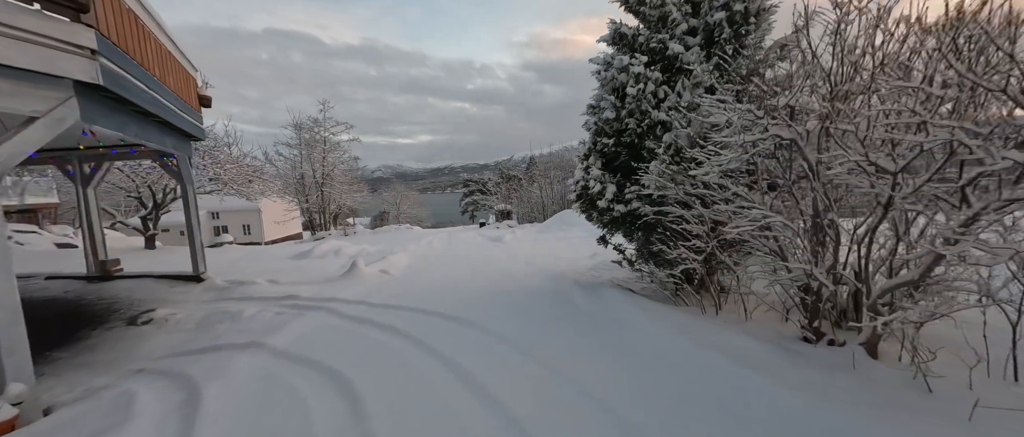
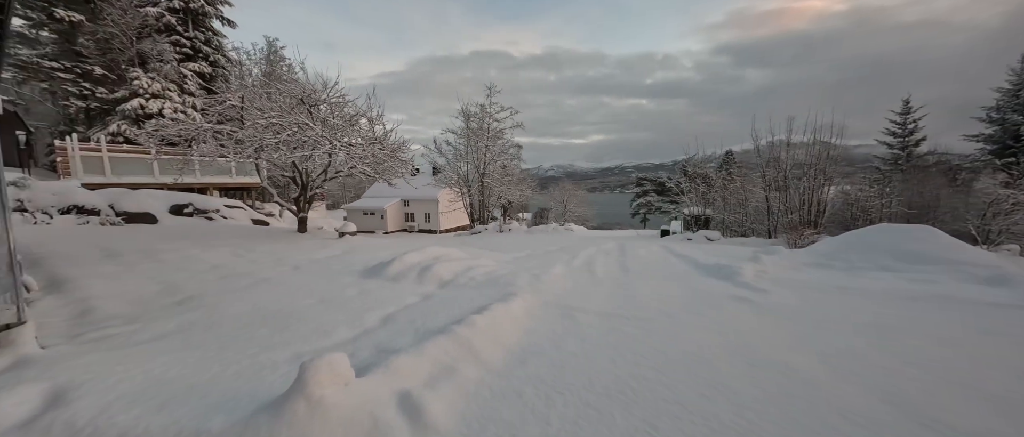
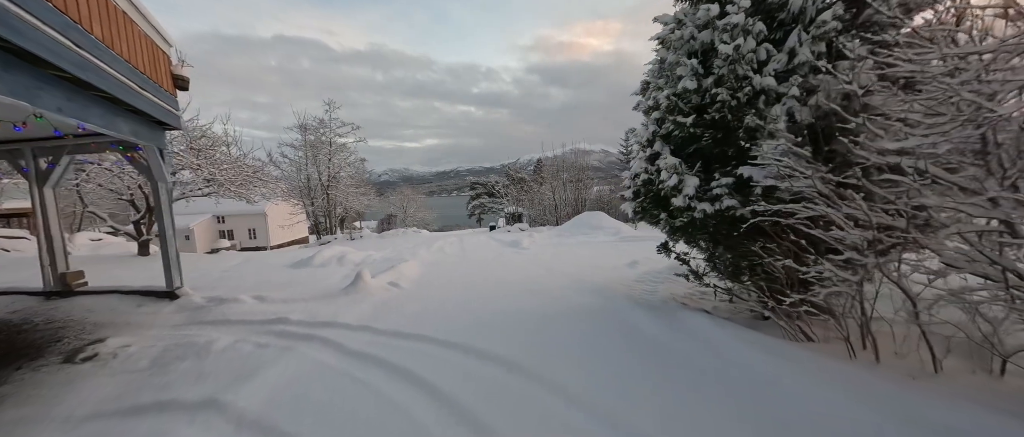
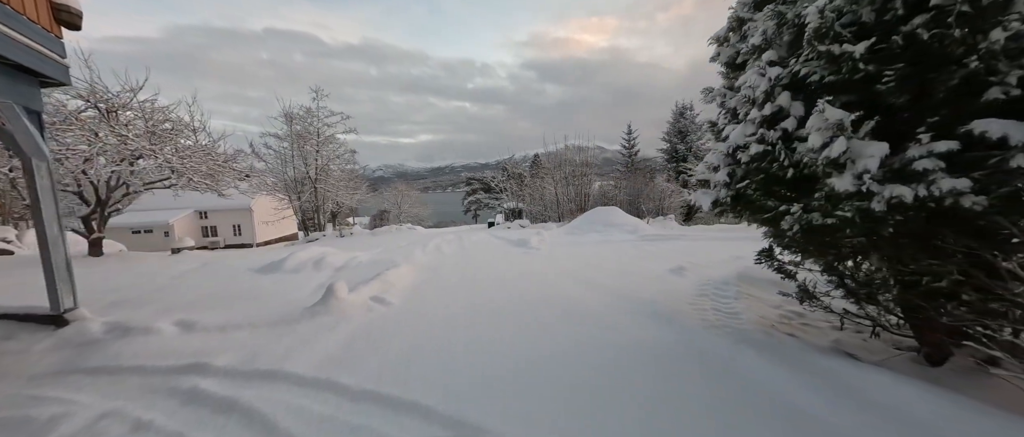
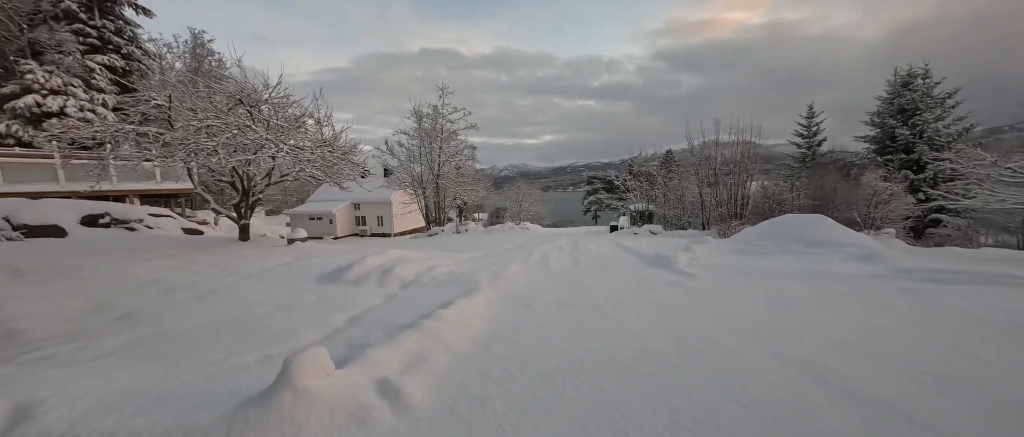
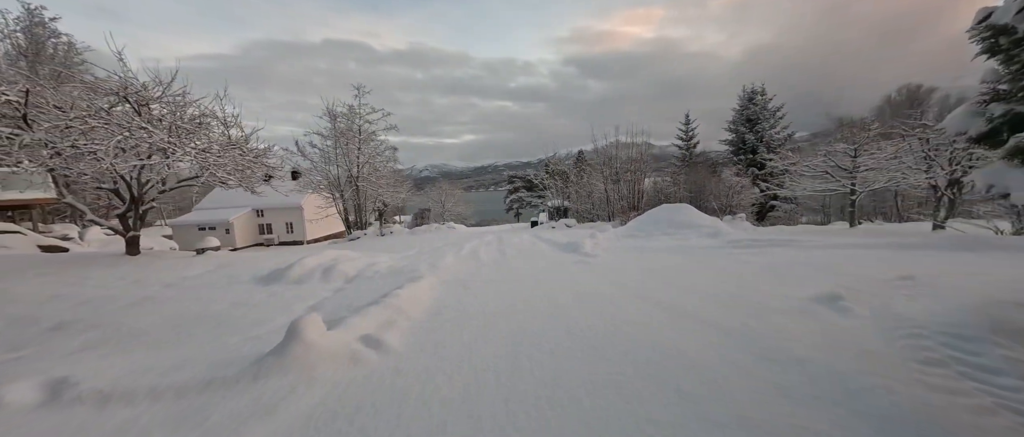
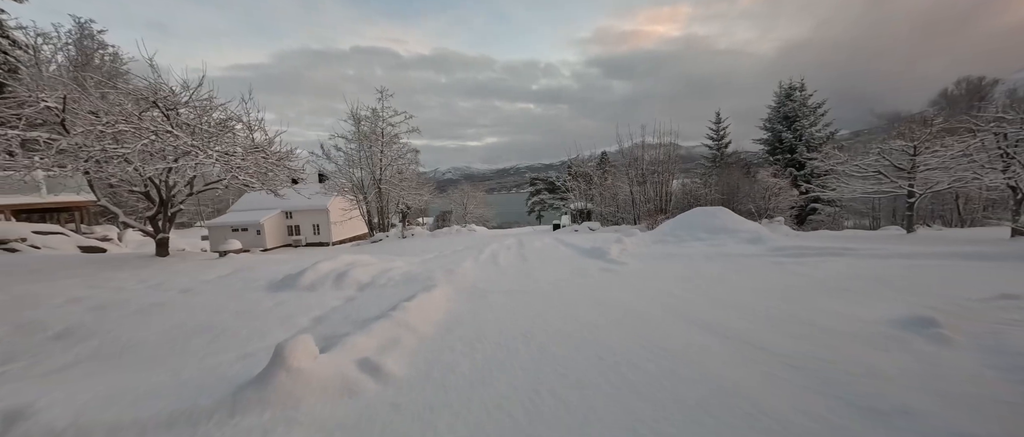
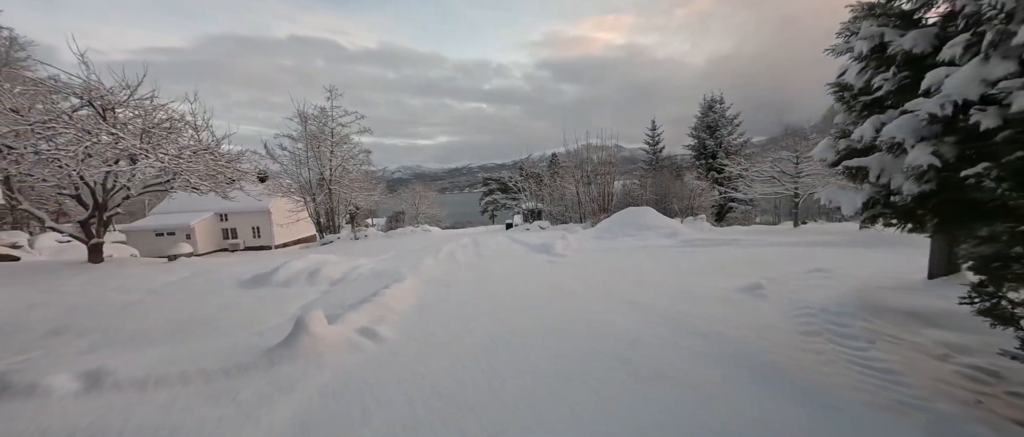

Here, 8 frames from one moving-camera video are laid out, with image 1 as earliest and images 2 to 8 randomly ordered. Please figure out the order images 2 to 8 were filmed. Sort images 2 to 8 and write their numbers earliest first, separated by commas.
3, 4, 8, 6, 7, 5, 2
